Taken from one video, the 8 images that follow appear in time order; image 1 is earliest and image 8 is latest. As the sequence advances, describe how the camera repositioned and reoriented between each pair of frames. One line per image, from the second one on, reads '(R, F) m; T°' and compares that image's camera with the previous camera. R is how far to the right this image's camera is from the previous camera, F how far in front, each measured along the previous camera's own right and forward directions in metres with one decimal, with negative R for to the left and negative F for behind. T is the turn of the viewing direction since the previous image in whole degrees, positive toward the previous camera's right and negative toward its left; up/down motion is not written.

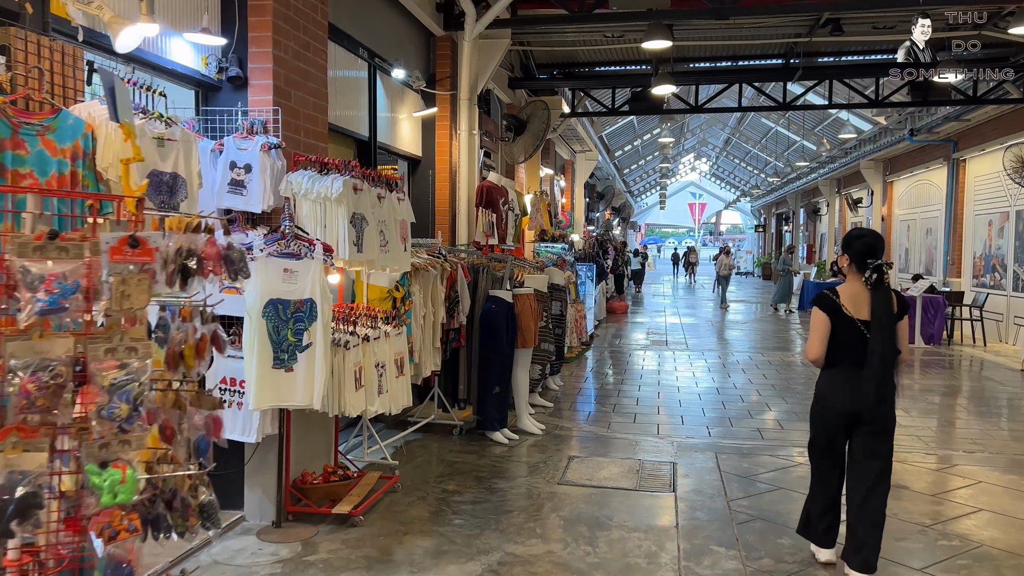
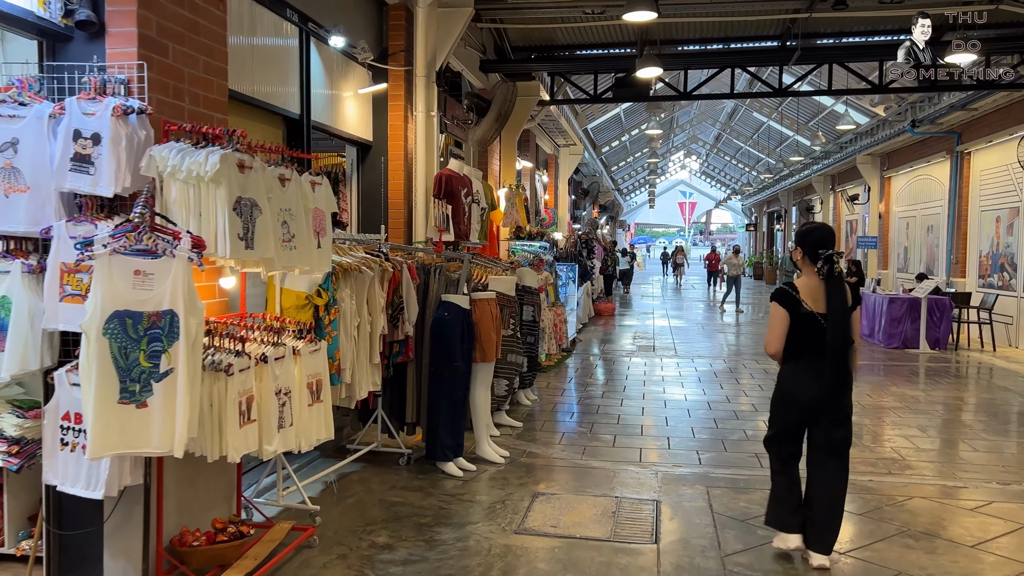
(+0.2, +0.8) m; +1°
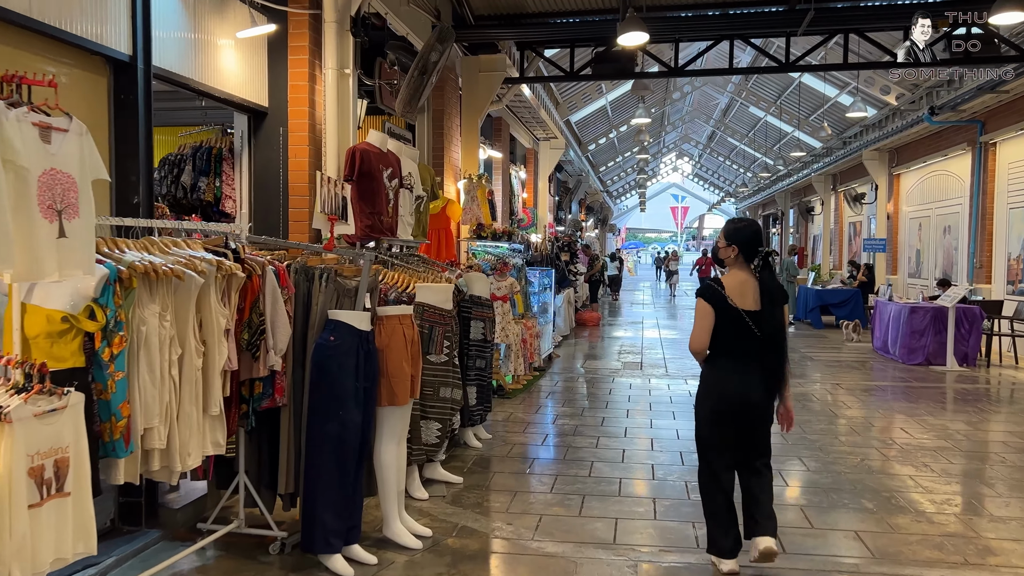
(+0.3, +1.3) m; +1°
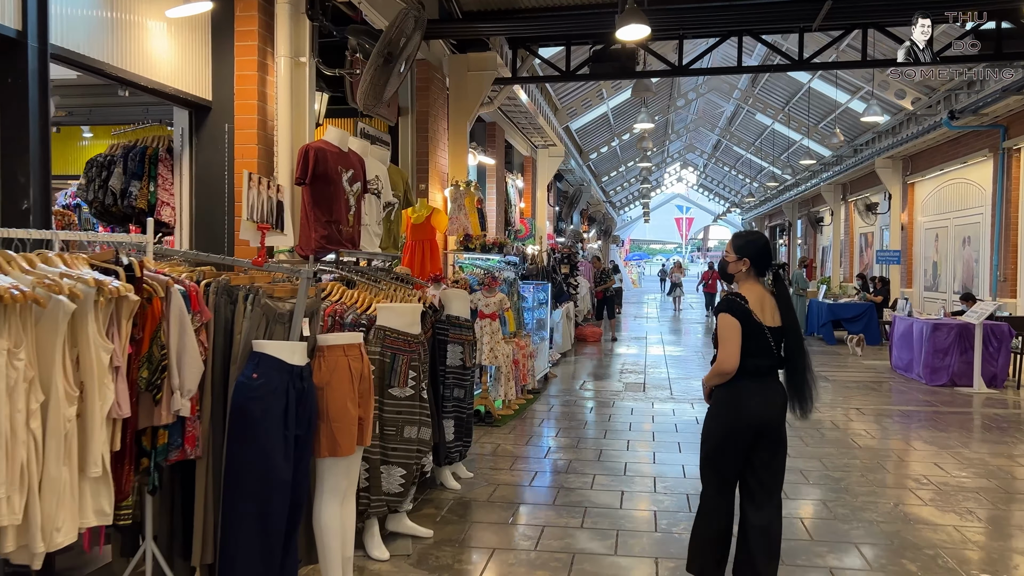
(+0.1, +0.6) m; 0°
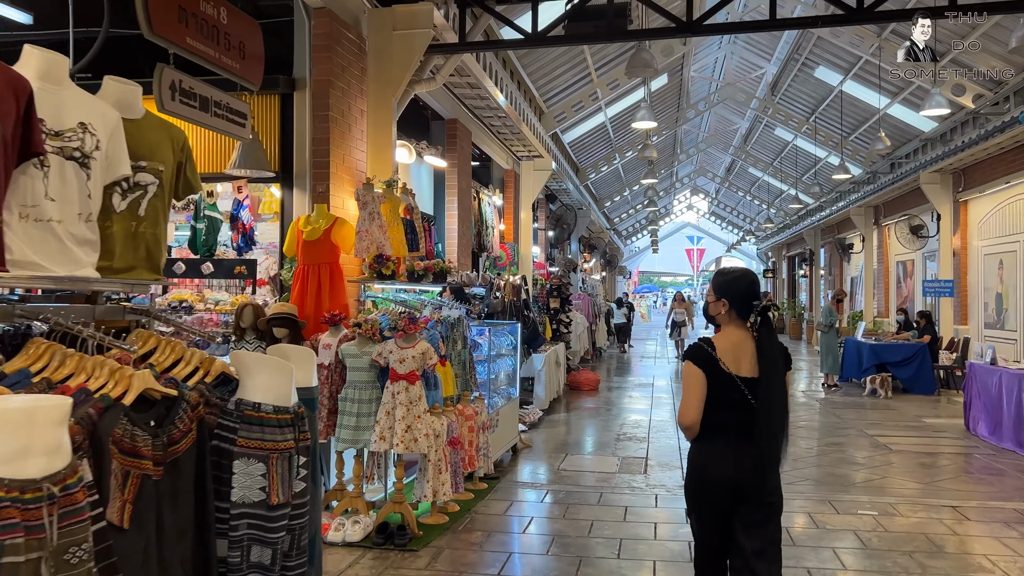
(+0.4, +2.0) m; -1°
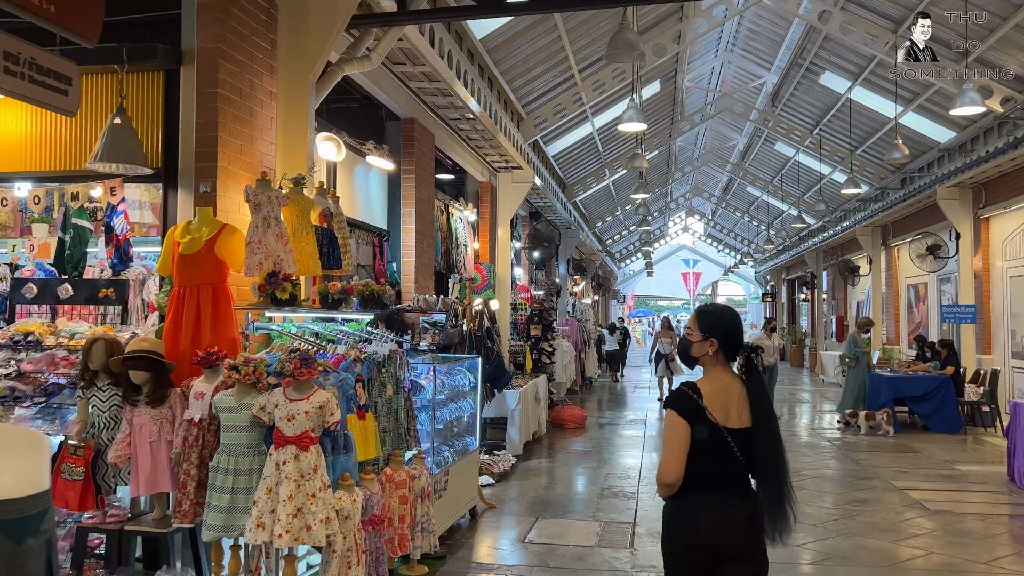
(+0.2, +1.0) m; 0°
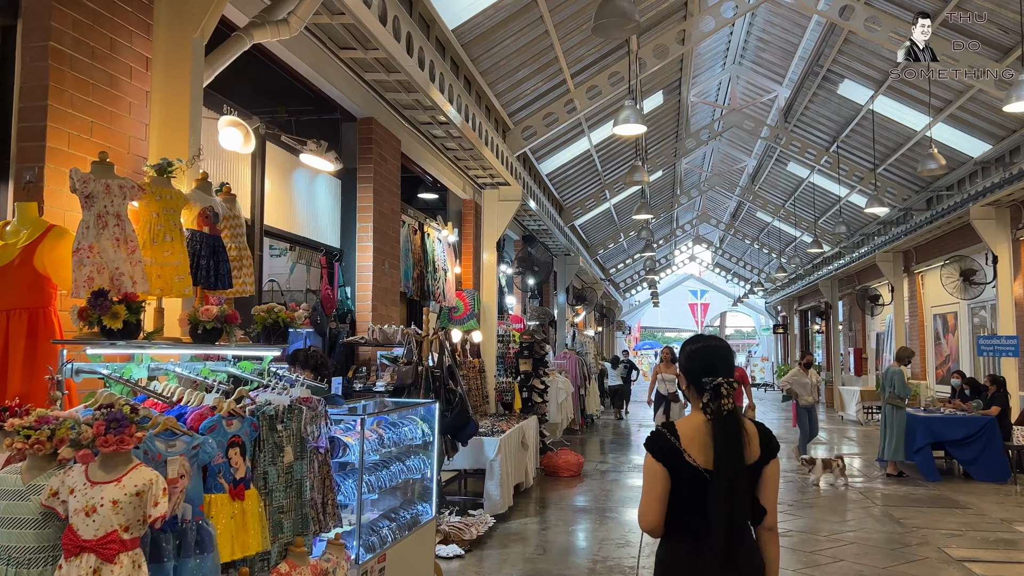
(+0.2, +1.0) m; -1°
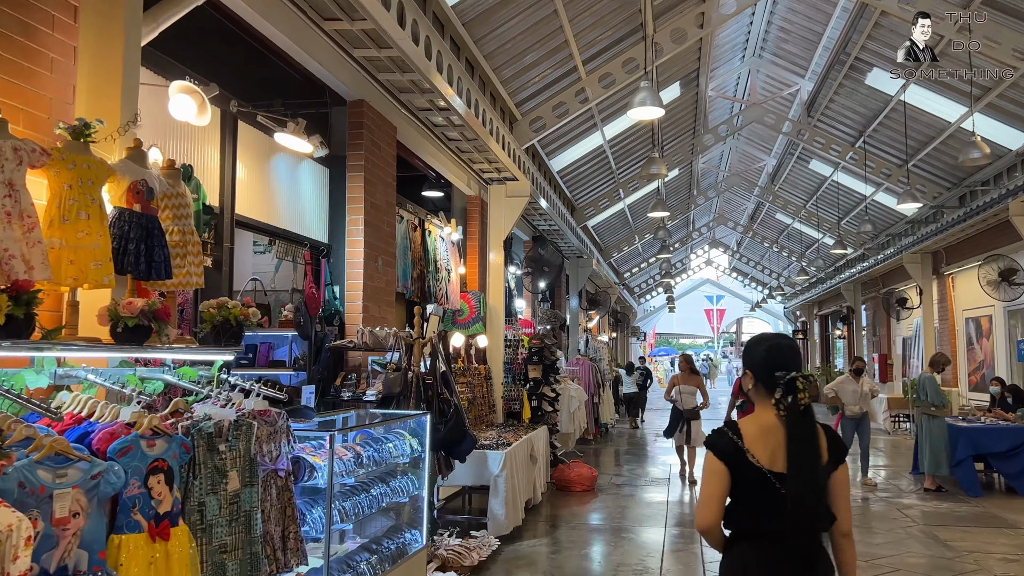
(+0.1, +0.5) m; -1°
